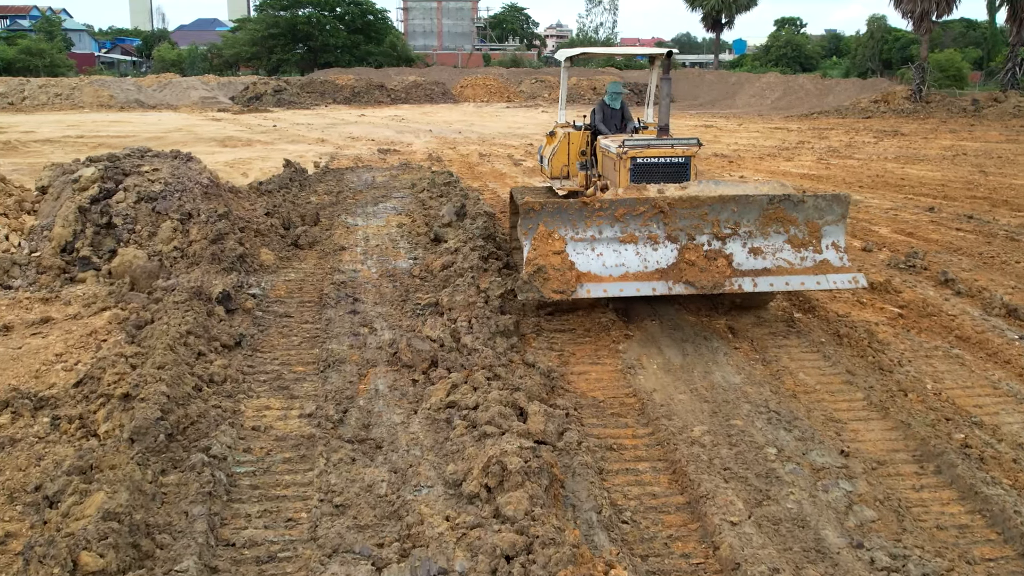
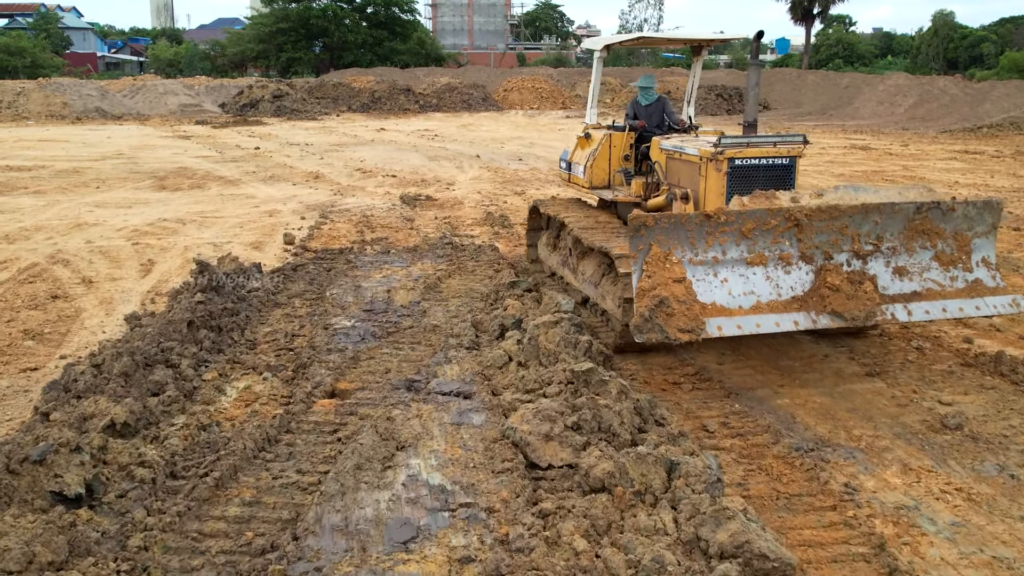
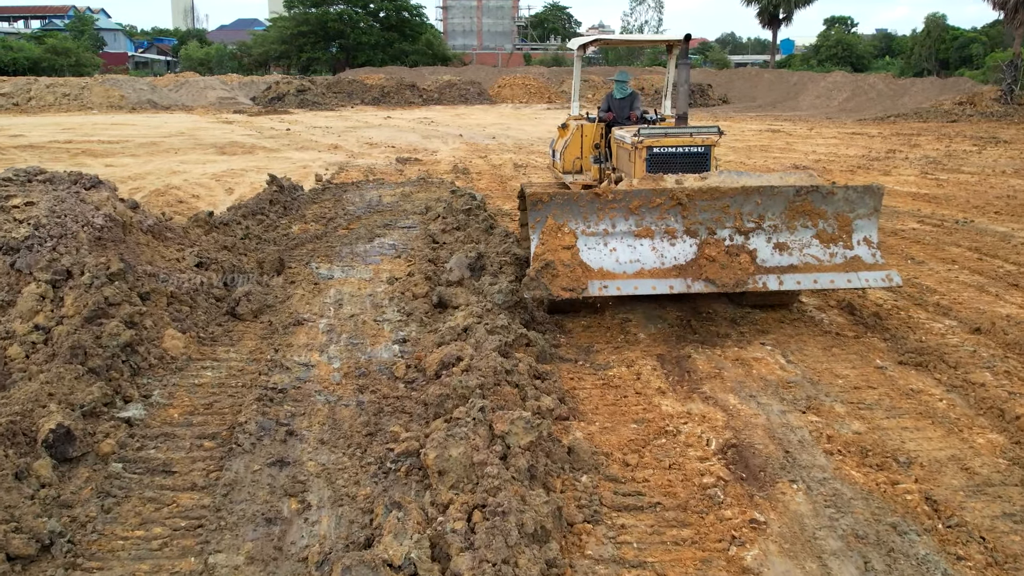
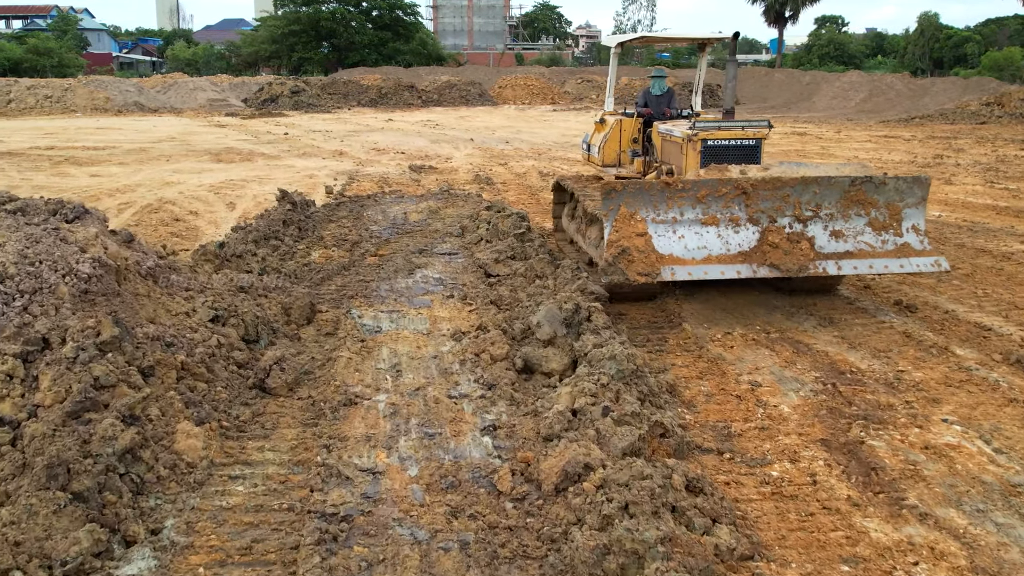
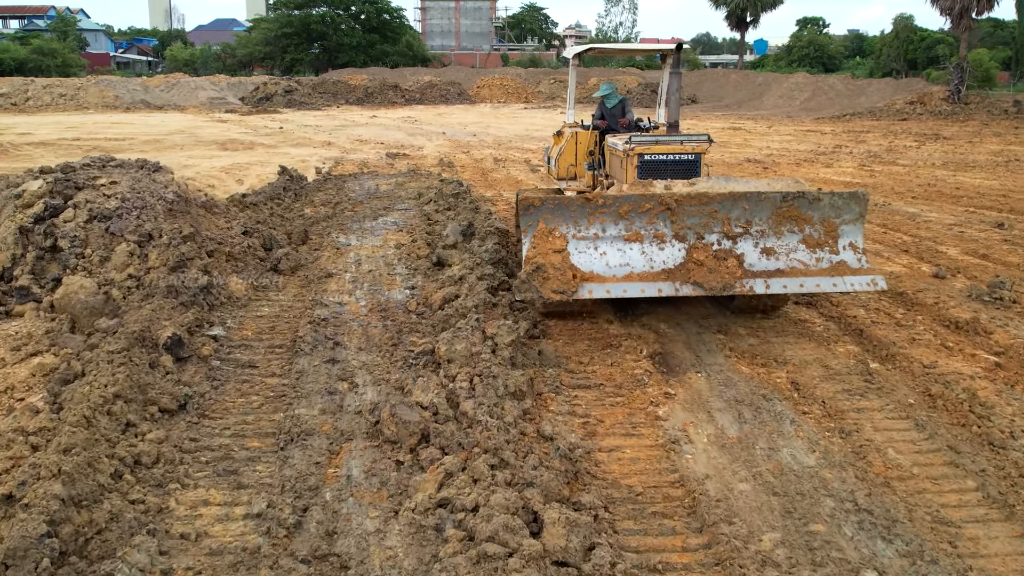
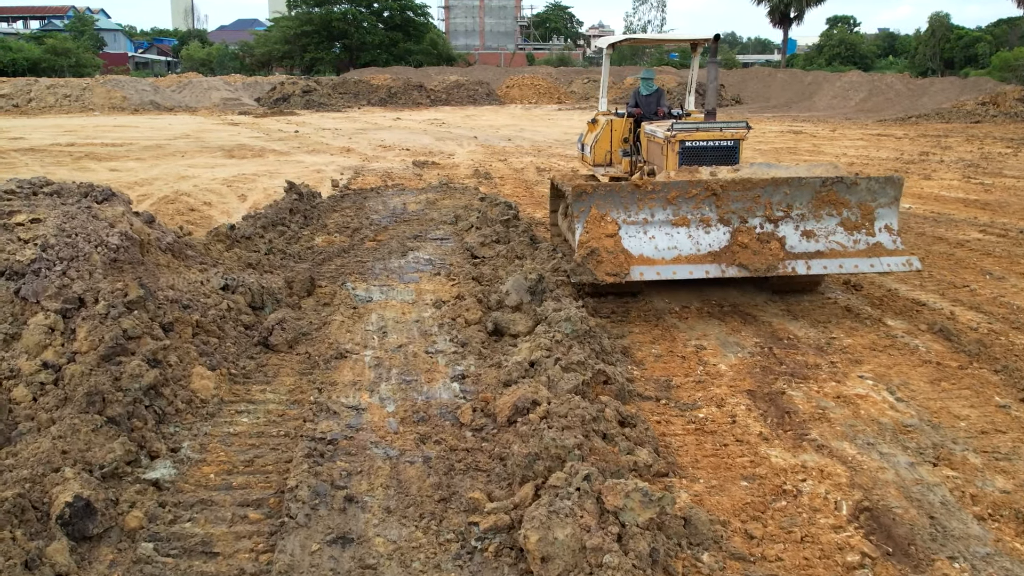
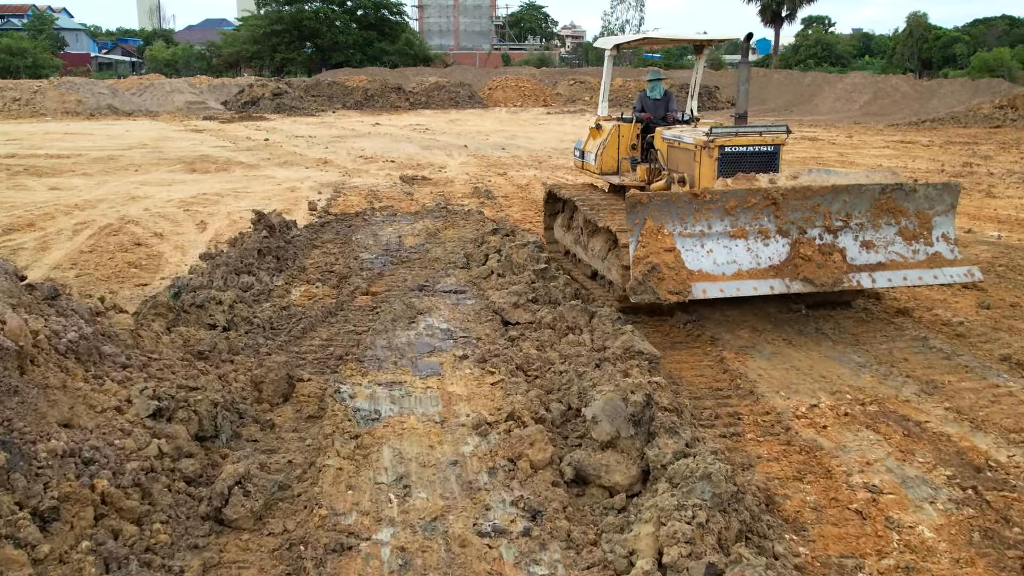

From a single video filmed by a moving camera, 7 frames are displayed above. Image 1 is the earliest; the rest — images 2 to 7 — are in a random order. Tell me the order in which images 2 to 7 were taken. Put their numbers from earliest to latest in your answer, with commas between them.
5, 3, 6, 4, 7, 2
